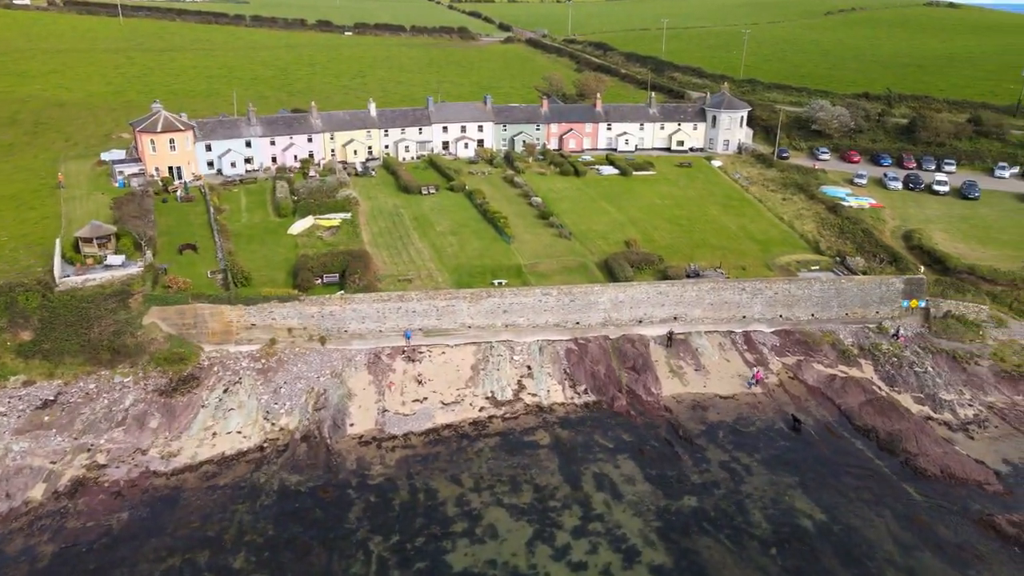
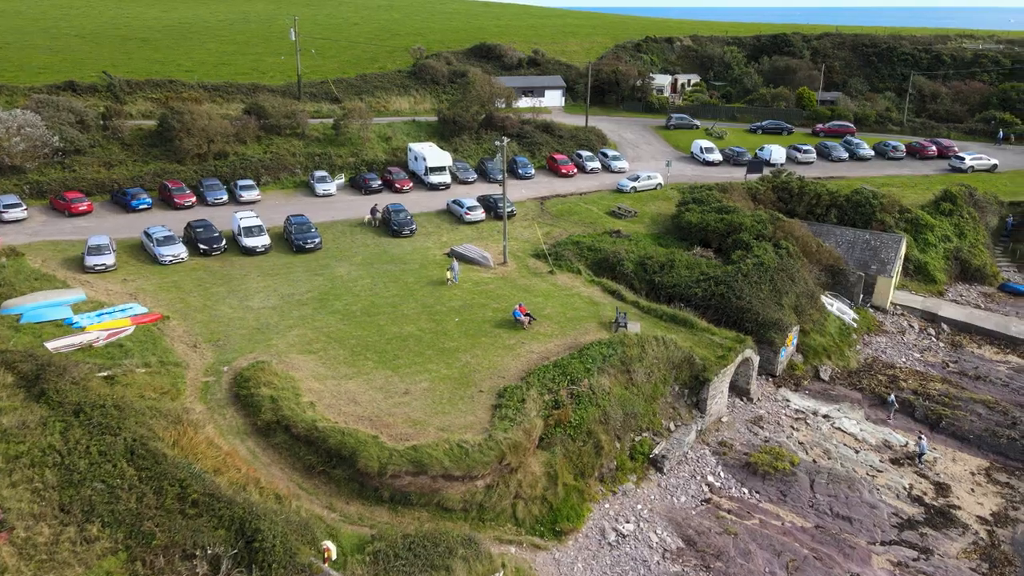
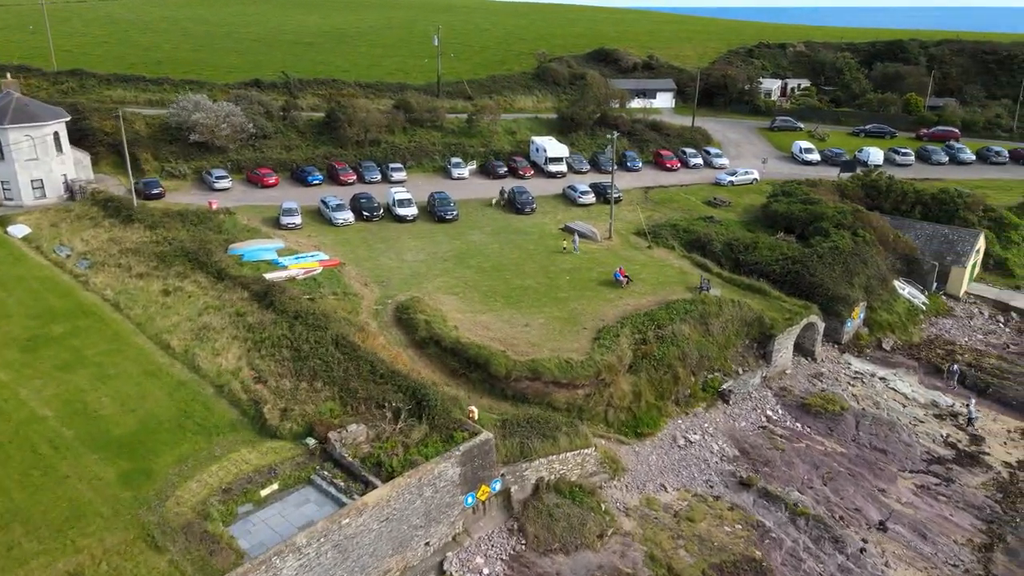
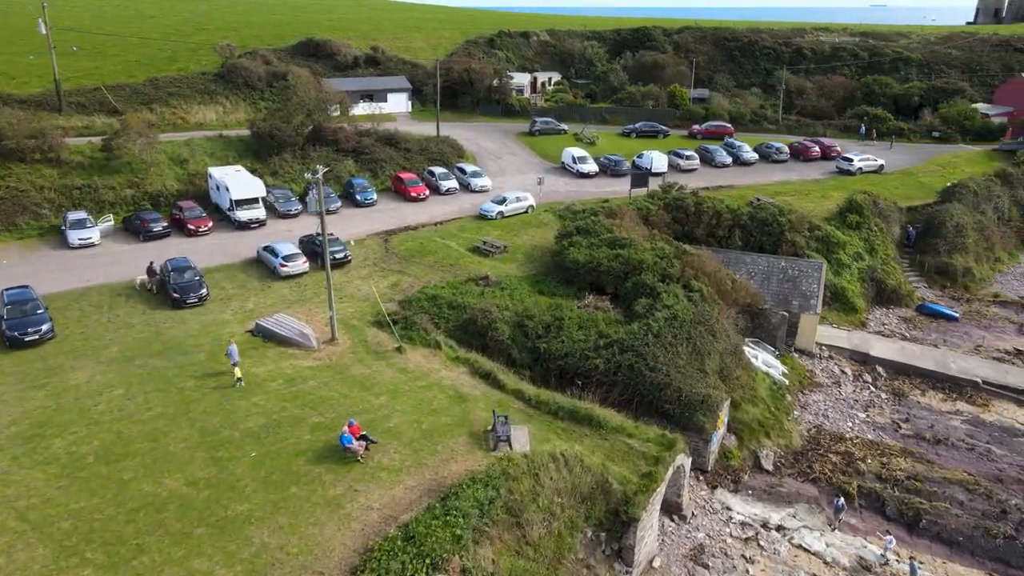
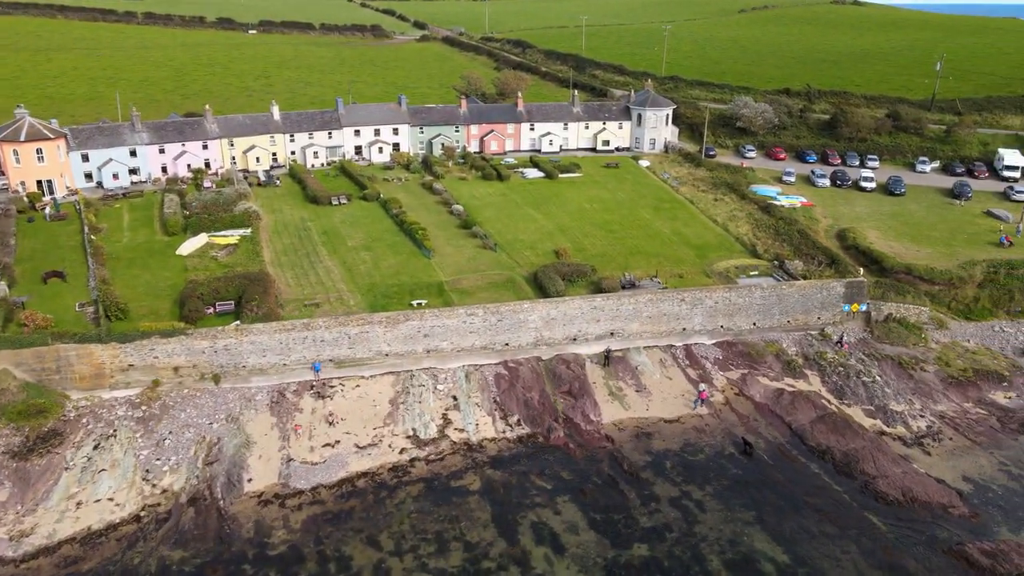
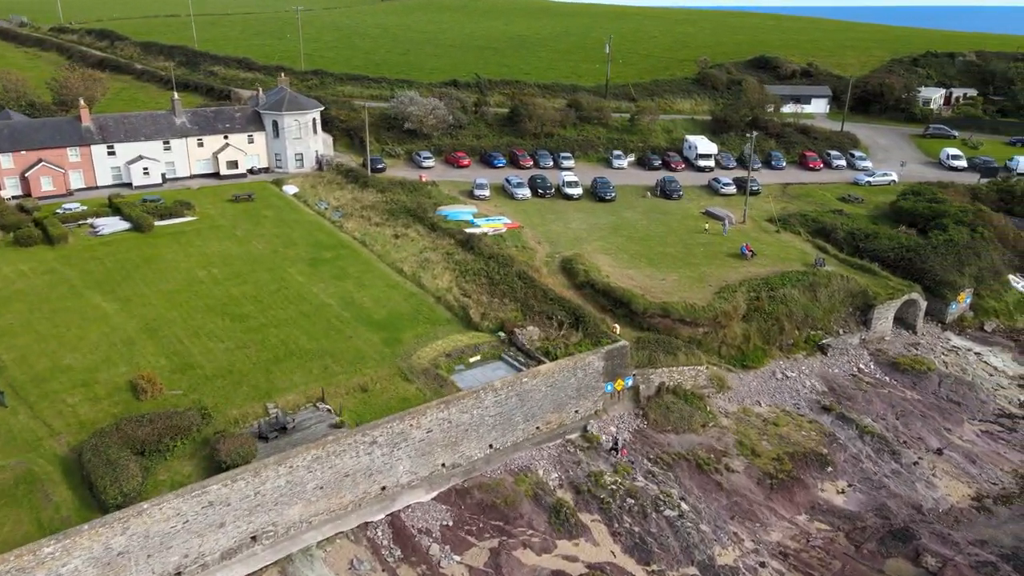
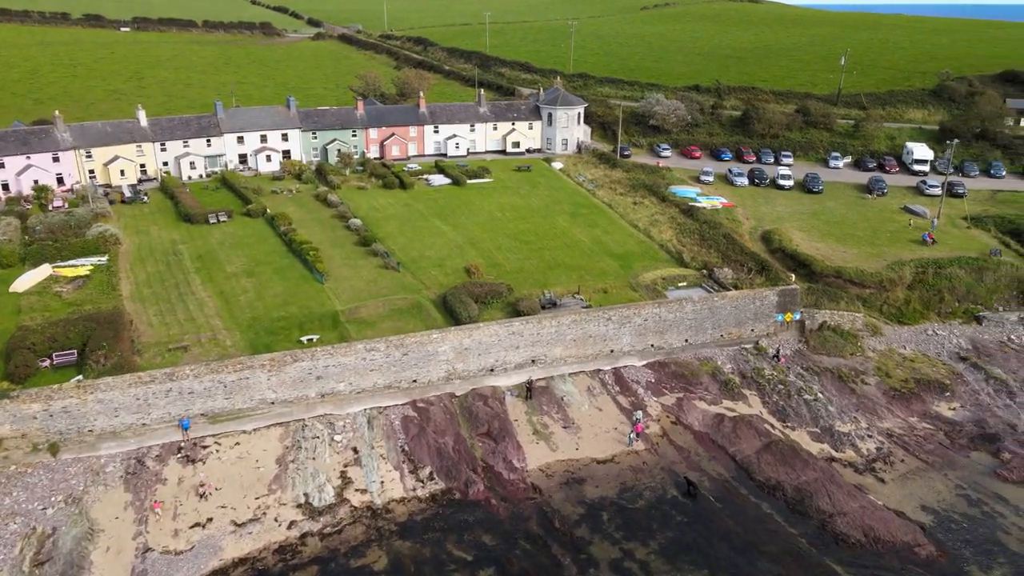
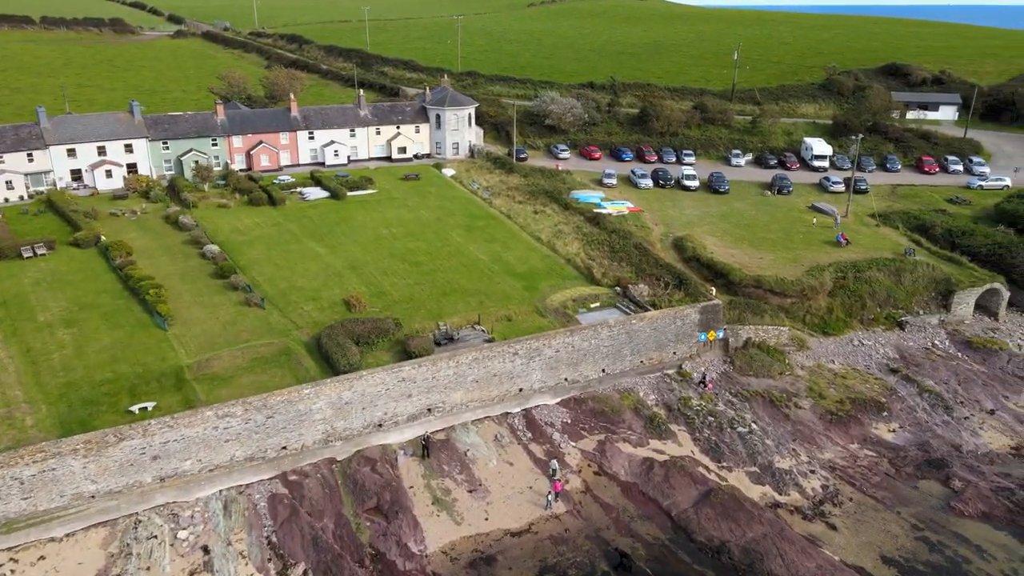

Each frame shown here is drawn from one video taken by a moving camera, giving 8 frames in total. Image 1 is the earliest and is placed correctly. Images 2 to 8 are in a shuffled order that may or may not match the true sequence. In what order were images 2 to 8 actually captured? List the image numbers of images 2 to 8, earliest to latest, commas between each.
5, 7, 8, 6, 3, 2, 4
